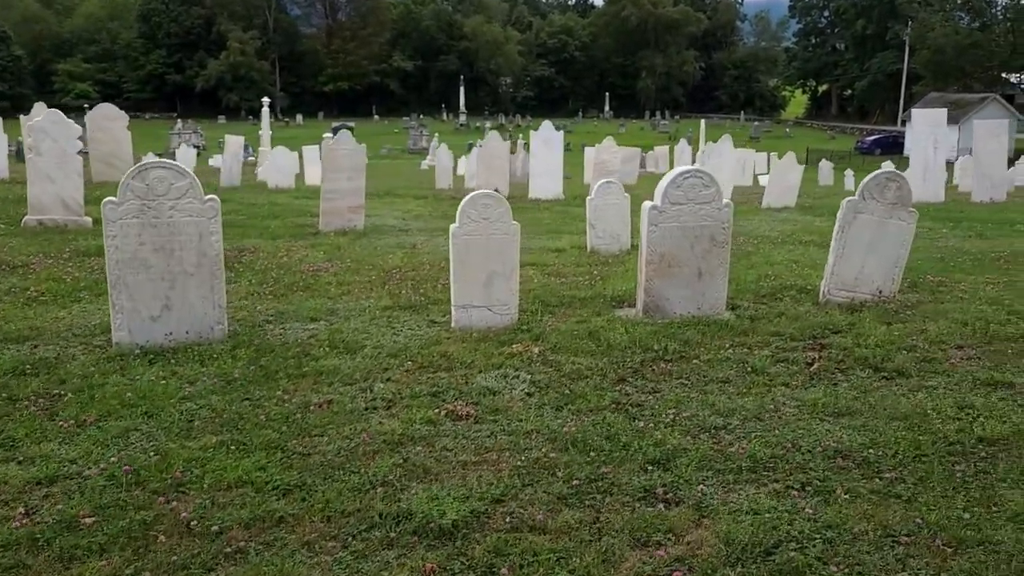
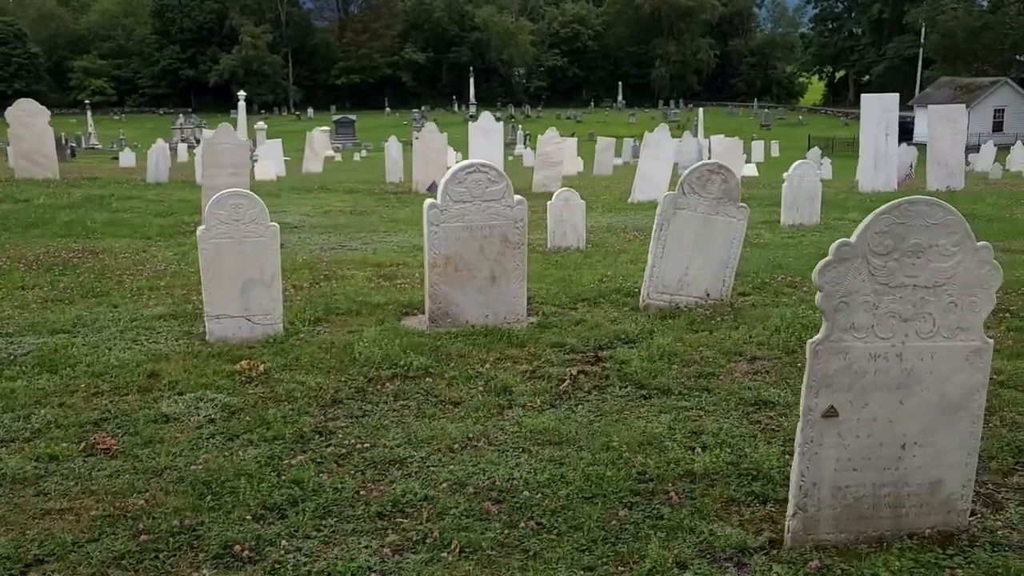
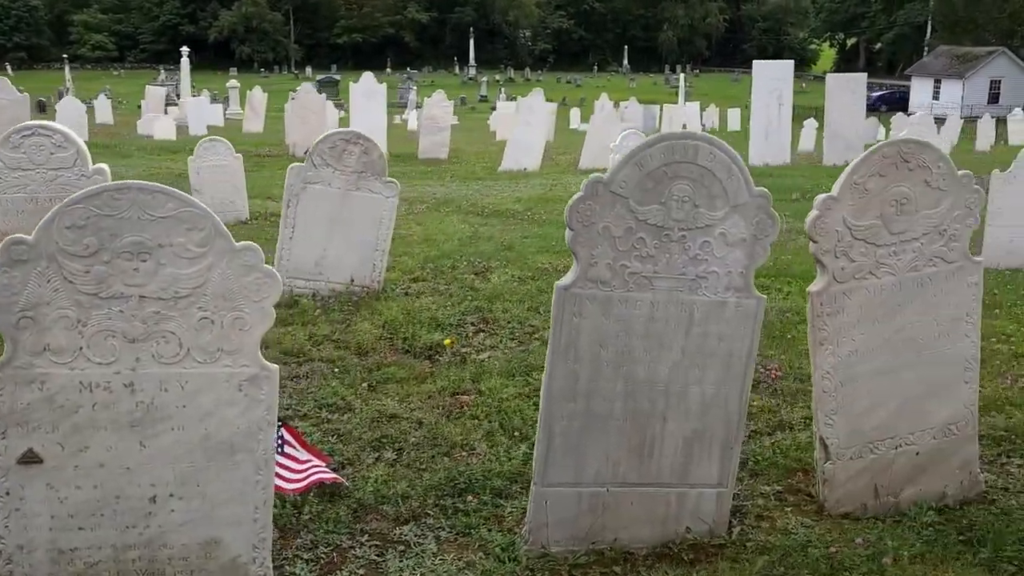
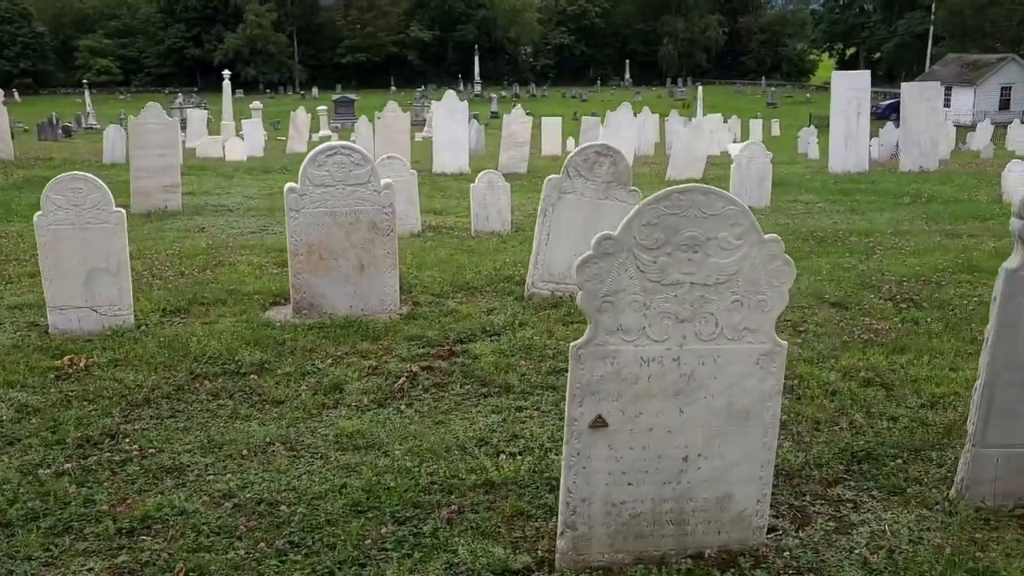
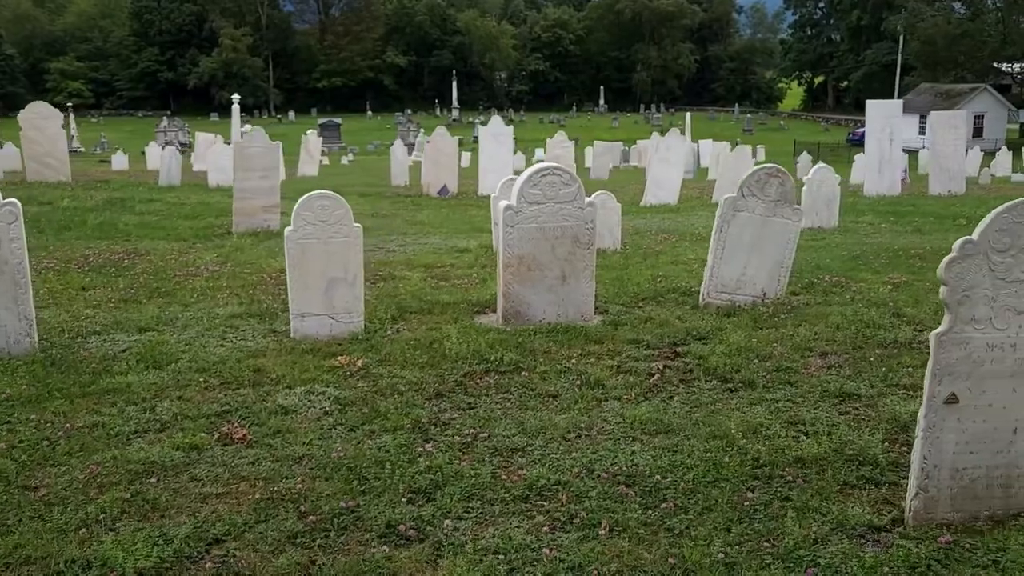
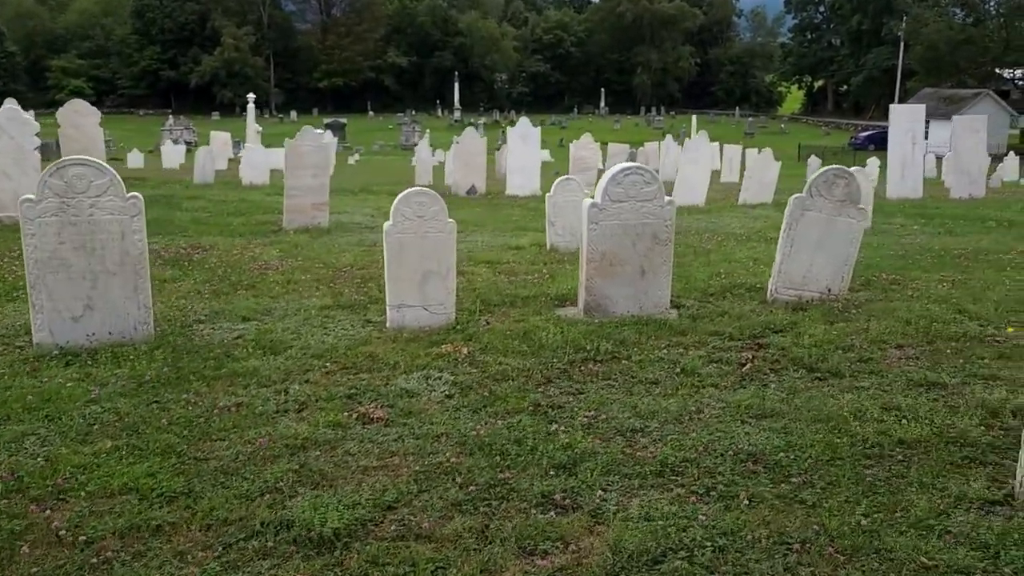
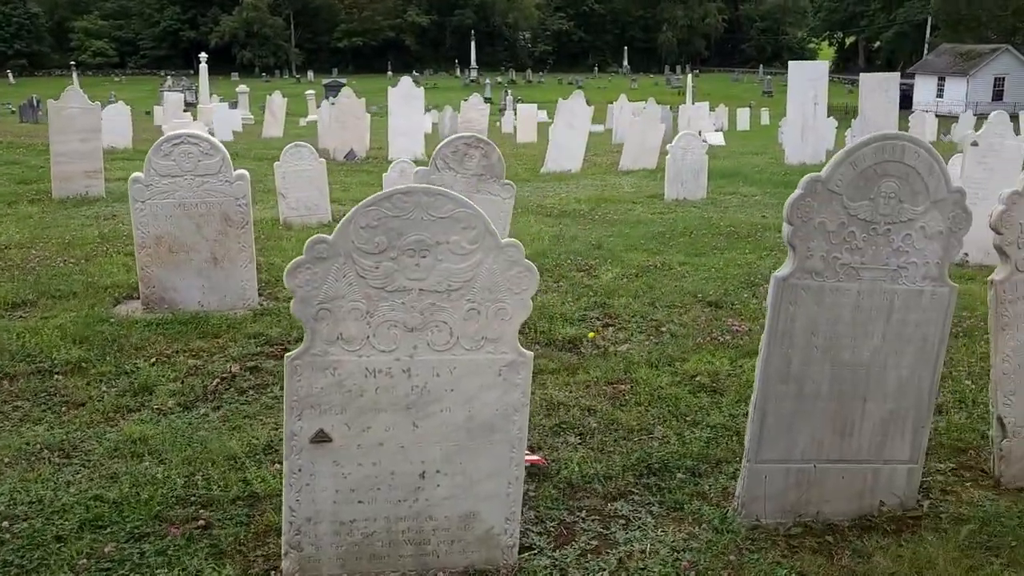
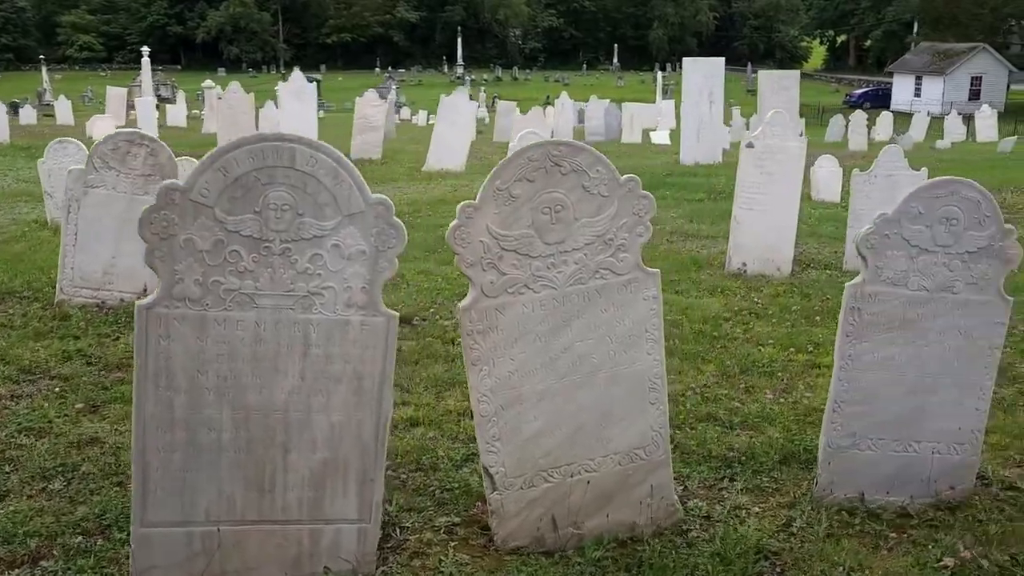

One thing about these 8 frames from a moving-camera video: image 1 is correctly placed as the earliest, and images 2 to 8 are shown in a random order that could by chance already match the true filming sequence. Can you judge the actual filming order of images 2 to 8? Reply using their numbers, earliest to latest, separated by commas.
6, 5, 2, 4, 7, 3, 8
